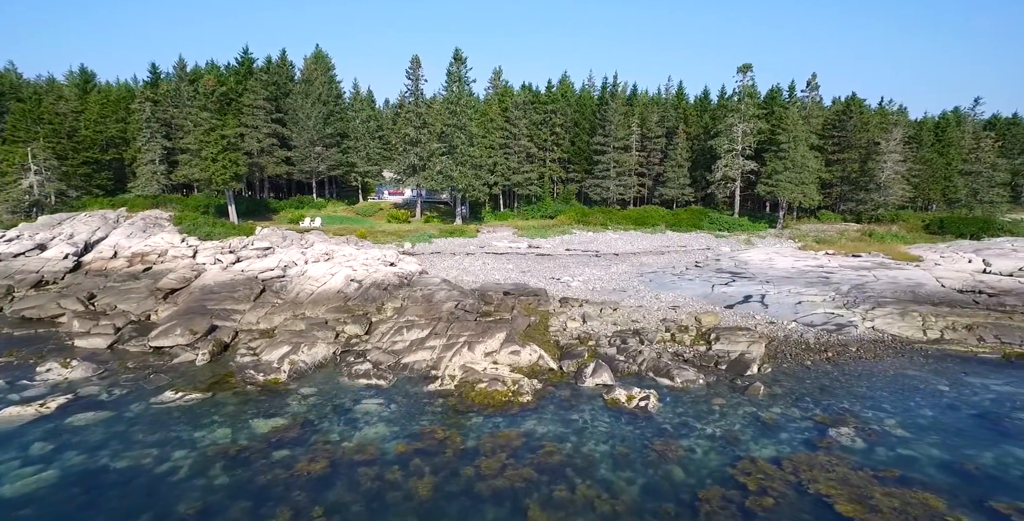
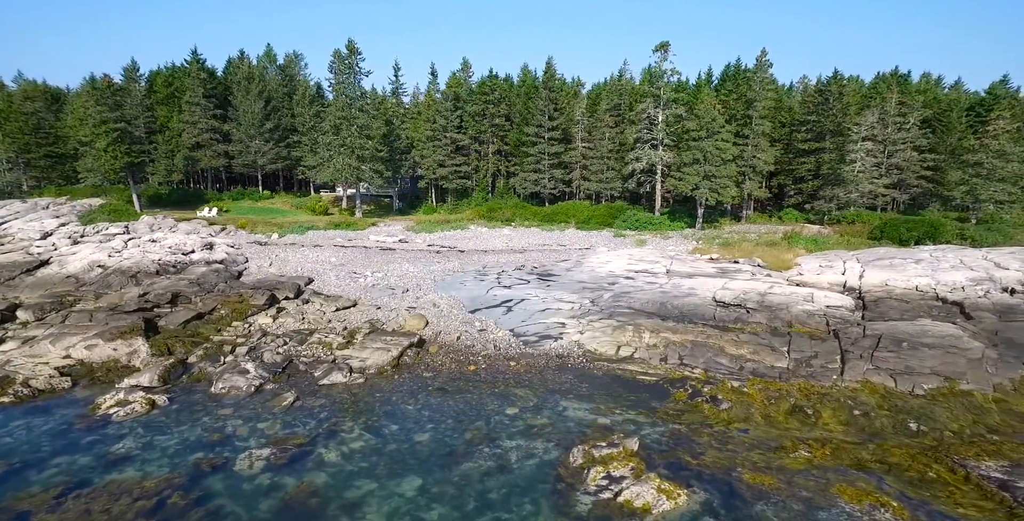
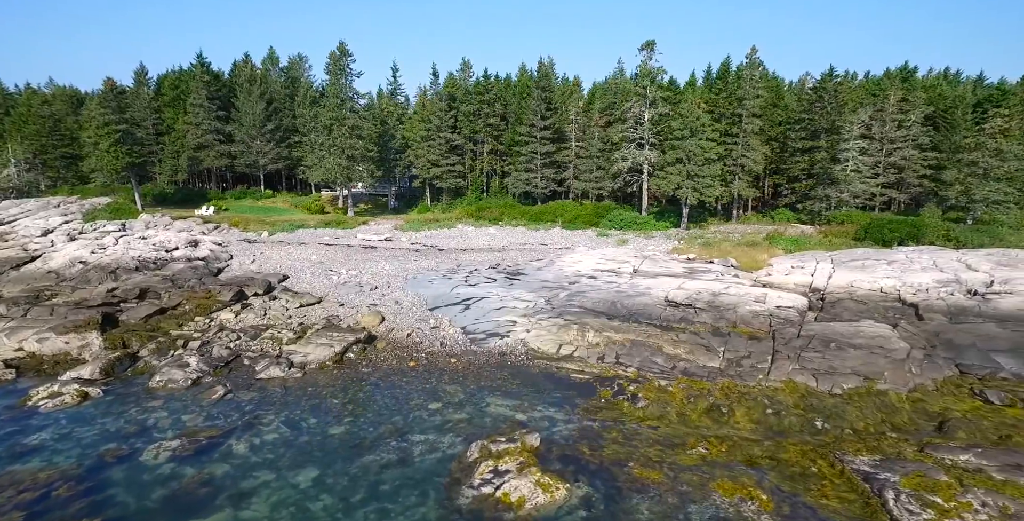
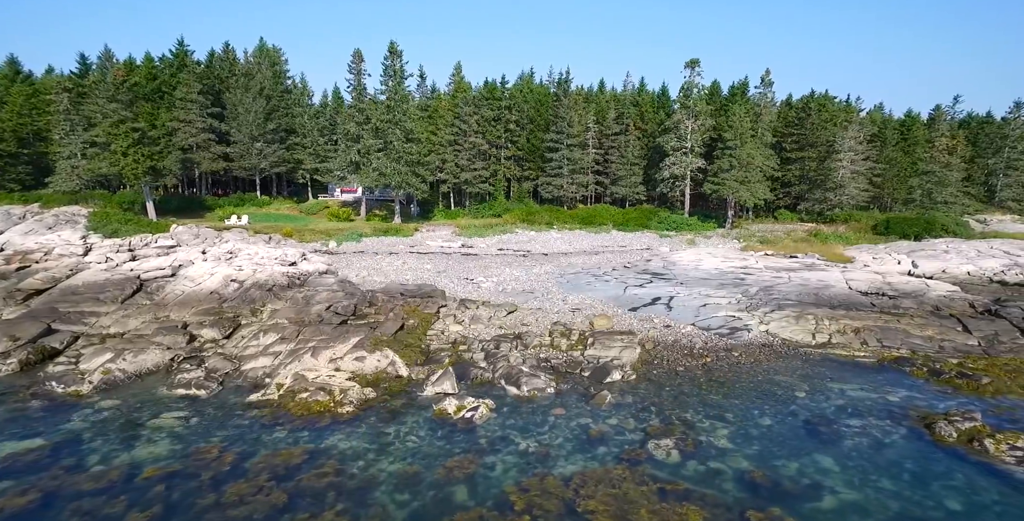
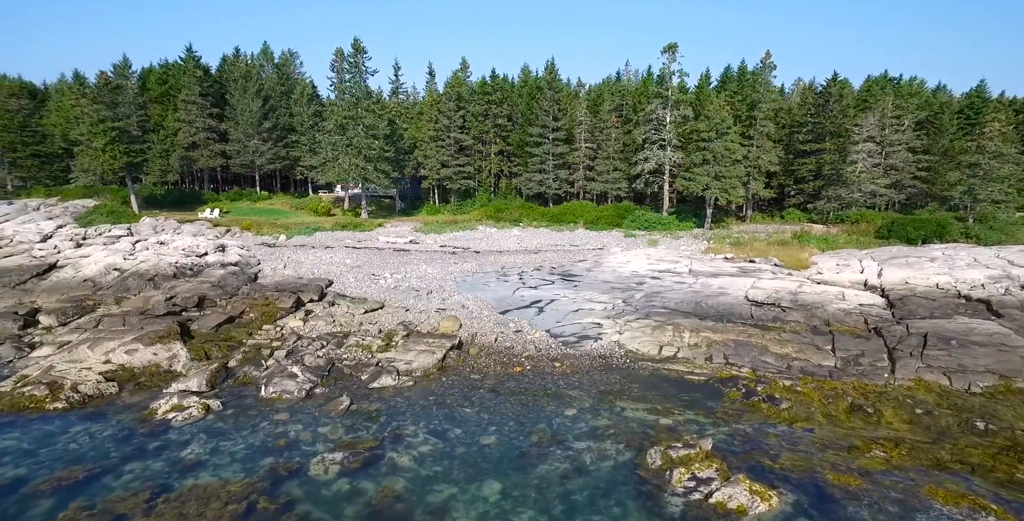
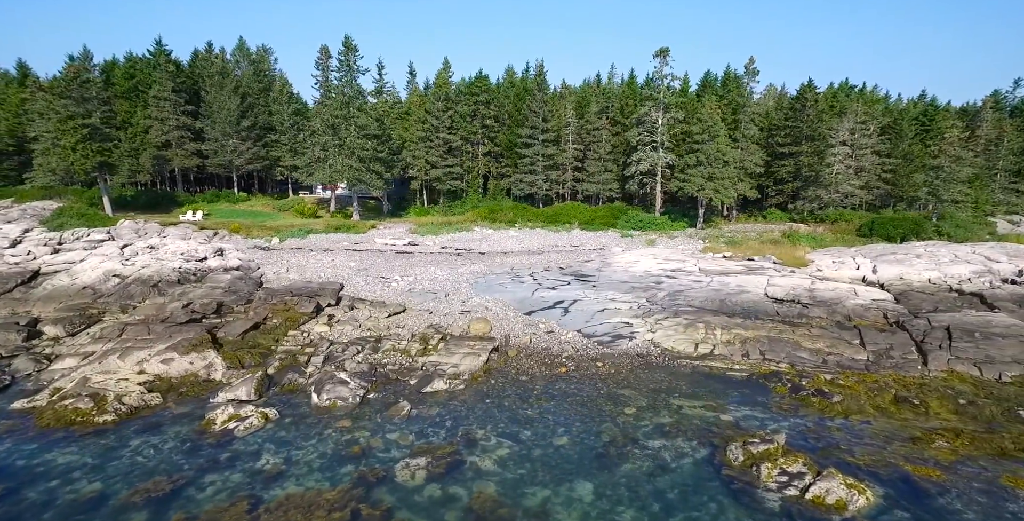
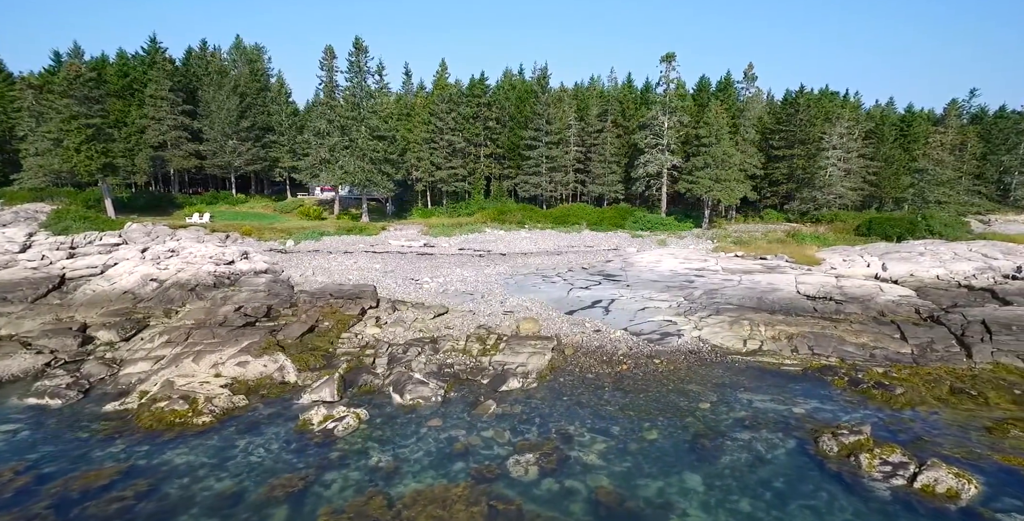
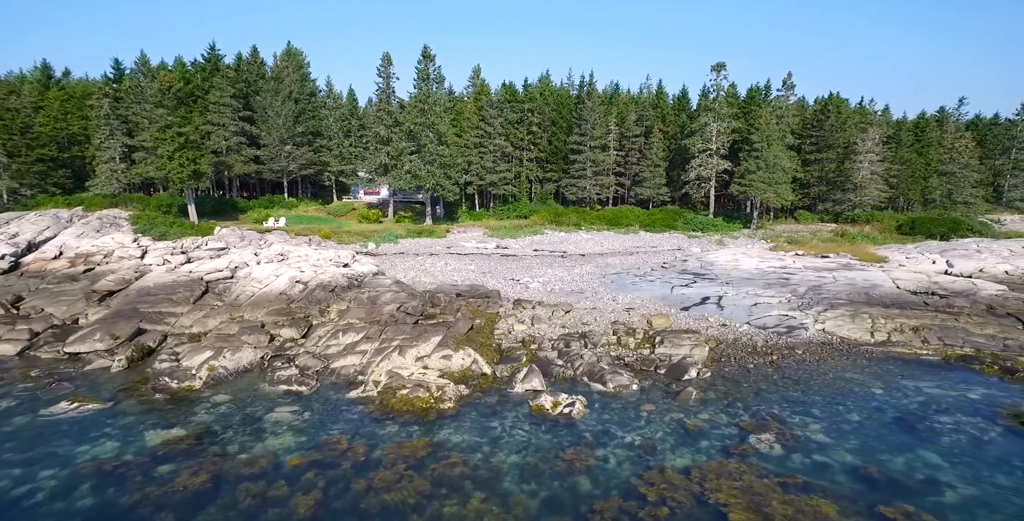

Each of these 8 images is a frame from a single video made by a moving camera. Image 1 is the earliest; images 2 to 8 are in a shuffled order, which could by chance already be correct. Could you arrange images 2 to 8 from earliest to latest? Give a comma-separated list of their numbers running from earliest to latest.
8, 4, 7, 6, 5, 2, 3
